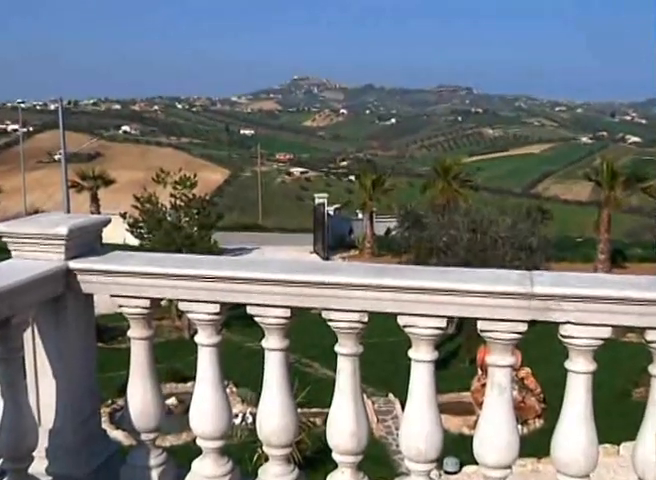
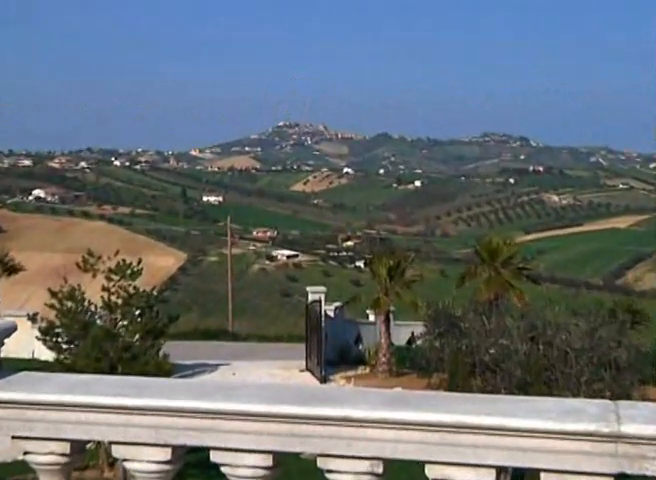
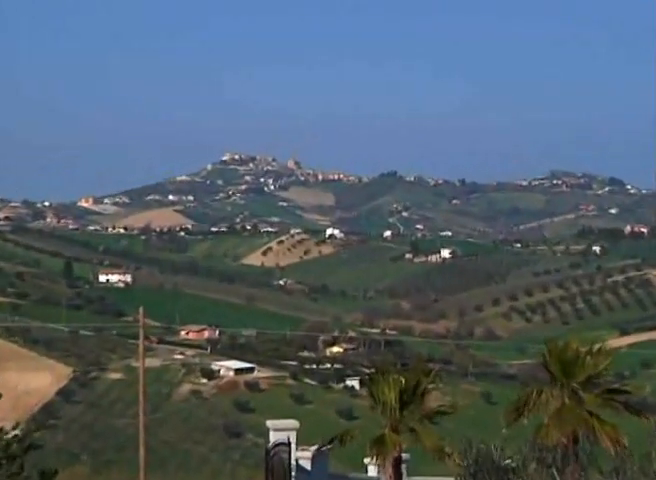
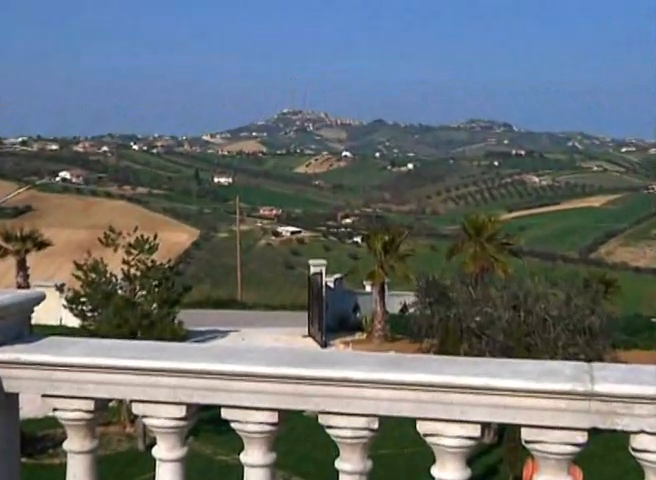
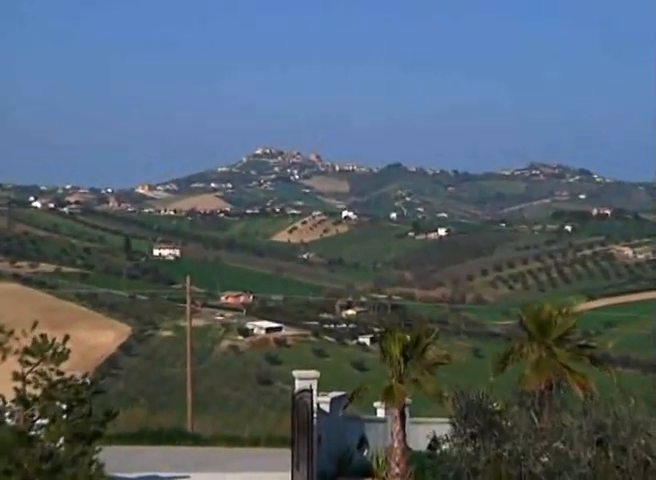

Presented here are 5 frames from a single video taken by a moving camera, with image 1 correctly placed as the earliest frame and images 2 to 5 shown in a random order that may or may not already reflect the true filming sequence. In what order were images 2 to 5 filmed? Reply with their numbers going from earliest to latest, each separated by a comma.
4, 2, 5, 3
